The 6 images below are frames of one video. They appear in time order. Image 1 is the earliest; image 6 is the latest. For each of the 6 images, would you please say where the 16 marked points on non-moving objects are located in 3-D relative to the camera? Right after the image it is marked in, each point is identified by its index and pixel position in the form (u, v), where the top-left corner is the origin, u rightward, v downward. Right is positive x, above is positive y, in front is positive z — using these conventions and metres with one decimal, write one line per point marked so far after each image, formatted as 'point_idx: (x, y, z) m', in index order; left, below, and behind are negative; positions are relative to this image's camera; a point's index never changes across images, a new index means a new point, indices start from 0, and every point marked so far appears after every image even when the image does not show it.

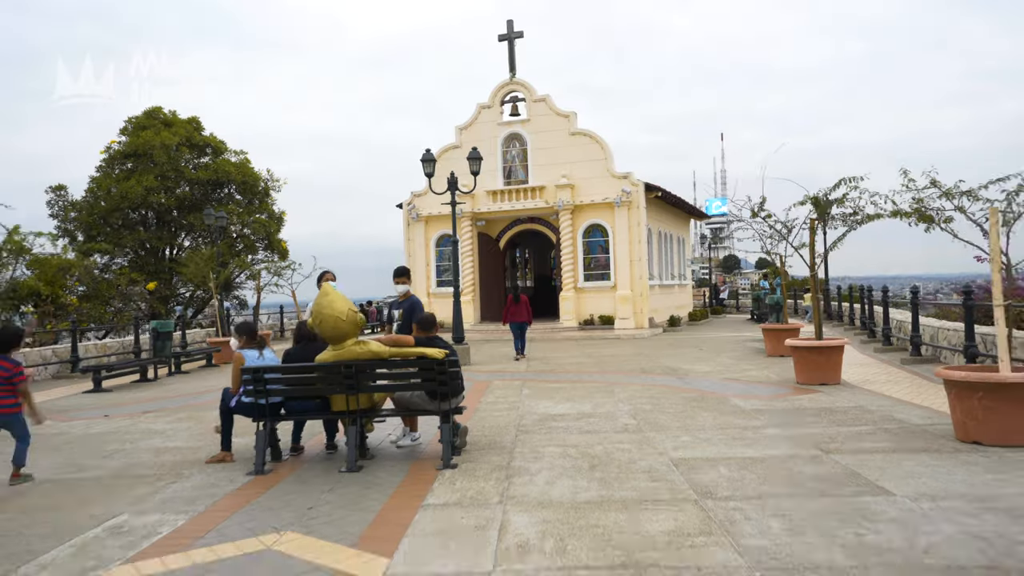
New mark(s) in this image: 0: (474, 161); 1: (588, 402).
0: (-0.7, +2.2, +14.0) m
1: (+0.8, -1.2, +8.7) m
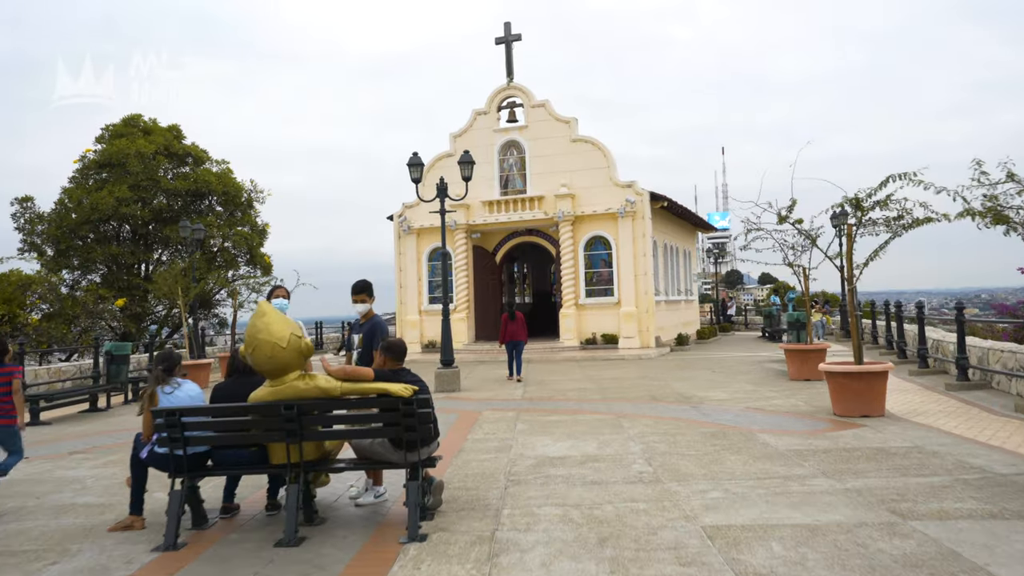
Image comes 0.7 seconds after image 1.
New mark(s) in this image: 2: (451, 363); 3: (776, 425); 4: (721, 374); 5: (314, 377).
0: (-0.7, +1.9, +12.8) m
1: (+0.7, -1.4, +7.4) m
2: (-0.9, -1.1, +12.7) m
3: (+2.5, -1.3, +7.9) m
4: (+3.4, -1.4, +13.4) m
5: (-1.1, -0.5, +4.4) m
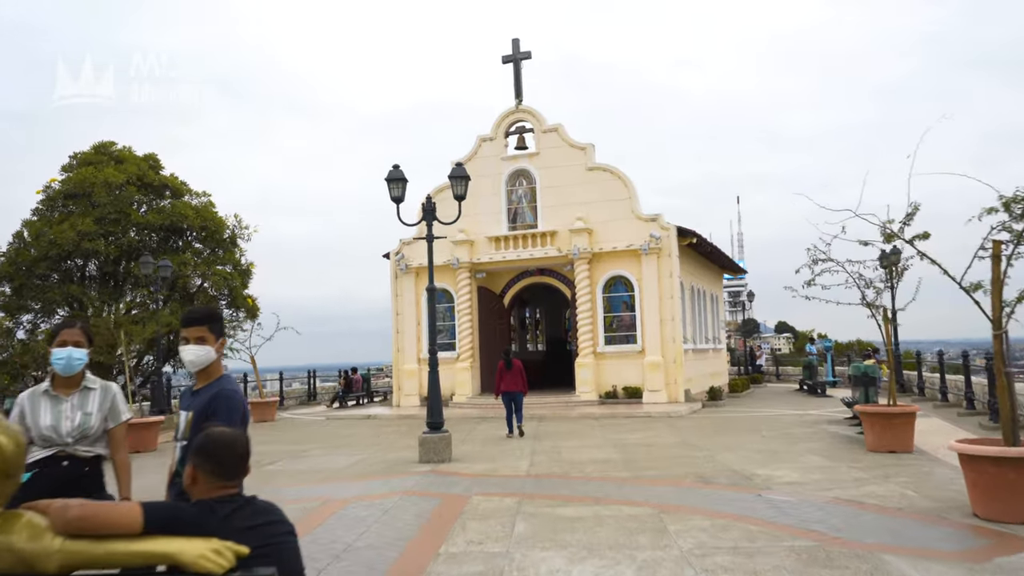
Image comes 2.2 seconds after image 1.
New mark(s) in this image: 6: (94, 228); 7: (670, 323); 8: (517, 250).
0: (-0.7, +1.4, +10.4) m
1: (+0.7, -1.6, +4.8) m
2: (-0.9, -1.7, +10.2) m
3: (+2.5, -1.6, +5.3) m
4: (+3.5, -2.0, +10.8) m
5: (-1.2, -0.6, +2.0) m
6: (-9.8, +1.4, +19.3) m
7: (+3.5, -0.8, +18.4) m
8: (+0.1, +0.9, +19.6) m
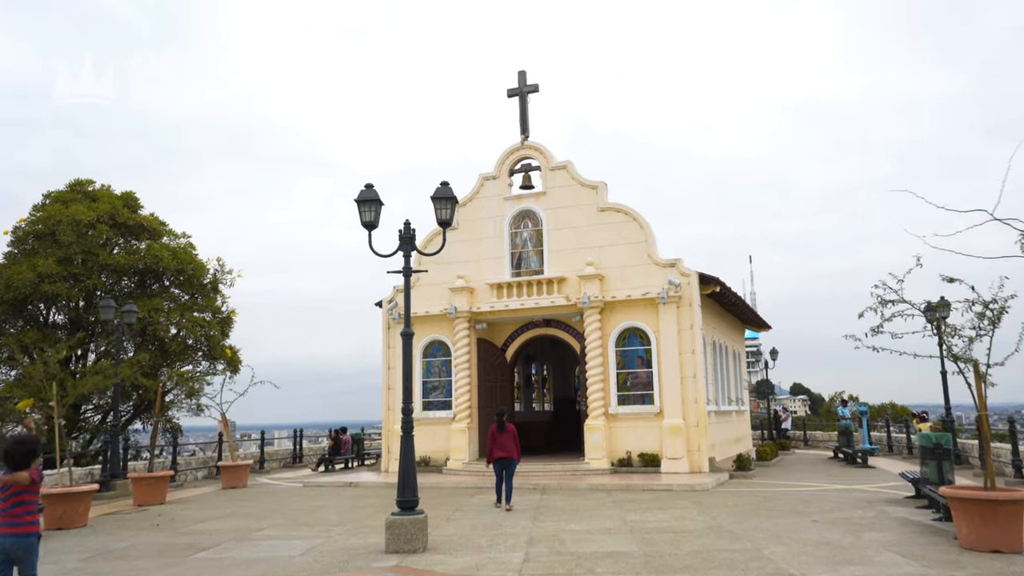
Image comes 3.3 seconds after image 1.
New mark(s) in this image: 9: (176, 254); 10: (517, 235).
0: (-0.7, +0.9, +8.6) m
1: (+0.5, -1.7, +2.8) m
2: (-1.0, -2.1, +8.2) m
3: (+2.3, -1.7, +3.2) m
4: (+3.4, -2.5, +8.7) m
5: (-1.4, -0.4, 0.0) m
6: (-9.8, +0.4, +17.6) m
7: (+3.6, -1.9, +16.4) m
8: (+0.2, -0.2, +17.7) m
9: (-8.0, +0.8, +19.6) m
10: (+0.1, +1.2, +18.5) m
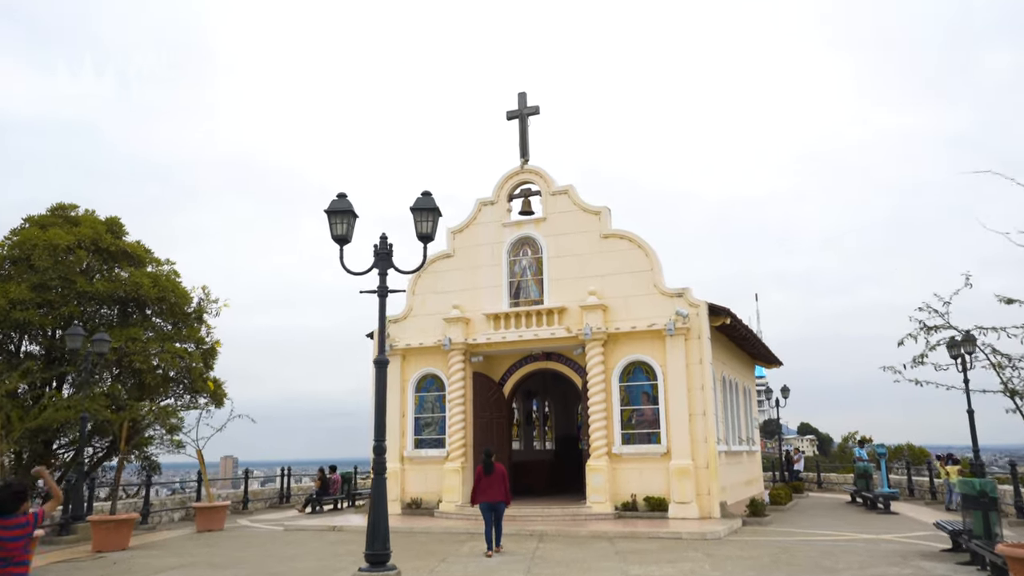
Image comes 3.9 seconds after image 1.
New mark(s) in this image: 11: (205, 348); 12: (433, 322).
0: (-0.8, +0.7, +7.7) m
1: (+0.4, -1.7, +1.7) m
2: (-1.1, -2.3, +7.1) m
3: (+2.2, -1.7, +2.2) m
4: (+3.3, -2.8, +7.5) m
5: (-1.5, -0.2, -1.0) m
6: (-9.8, -0.2, +16.7) m
7: (+3.5, -2.4, +15.3) m
8: (+0.2, -0.8, +16.7) m
9: (-8.1, +0.2, +18.7) m
10: (+0.1, +0.5, +17.5) m
11: (-7.3, -1.4, +19.6) m
12: (-1.7, -0.7, +17.9) m
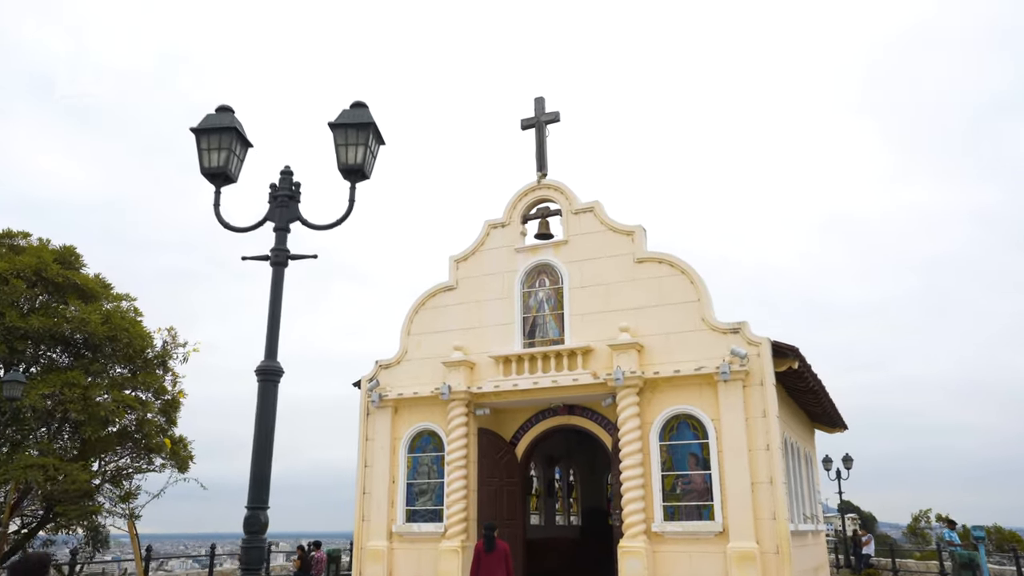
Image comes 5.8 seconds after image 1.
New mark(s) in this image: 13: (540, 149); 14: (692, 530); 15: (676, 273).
0: (-0.9, +0.9, +4.7) m
1: (0.0, -0.9, -1.4) m
2: (-1.2, -2.1, +3.9) m
3: (+1.9, -1.0, -1.1) m
4: (+3.1, -2.6, +4.2) m
5: (-1.9, +0.7, -3.9) m
6: (-9.6, -0.7, +13.9) m
7: (+3.7, -2.9, +11.9) m
8: (+0.4, -1.4, +13.6) m
9: (-7.8, -0.6, +16.0) m
10: (+0.3, -0.1, +14.5) m
11: (-7.0, -2.2, +16.6) m
12: (-1.5, -1.4, +14.8) m
13: (+0.5, +2.6, +15.1) m
14: (+2.6, -3.5, +12.1) m
15: (+2.7, +0.3, +13.4) m
